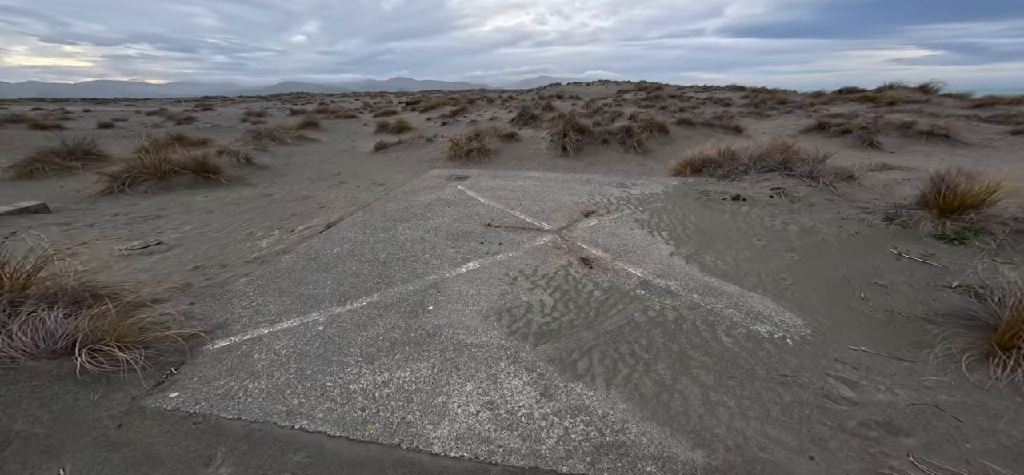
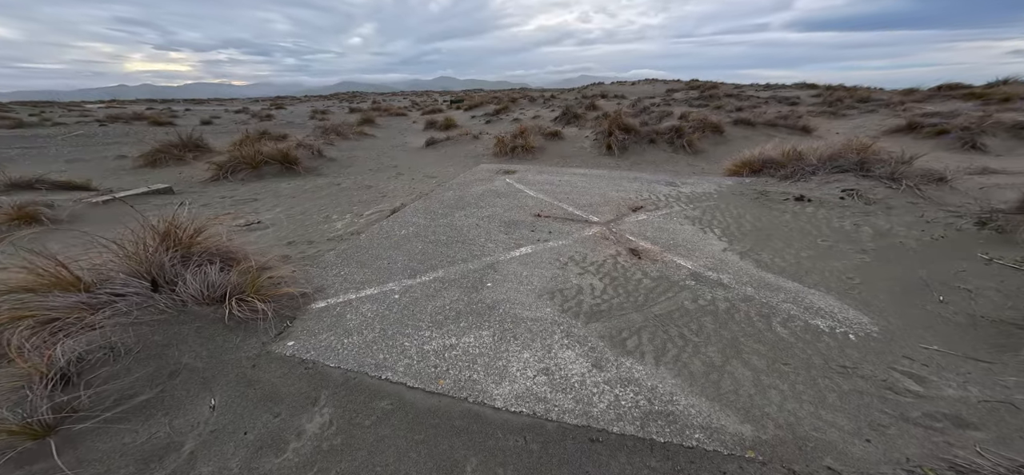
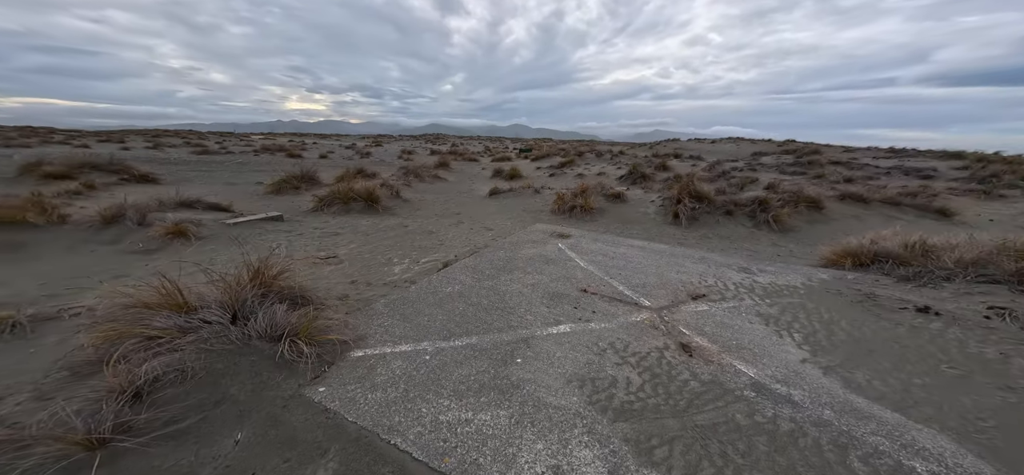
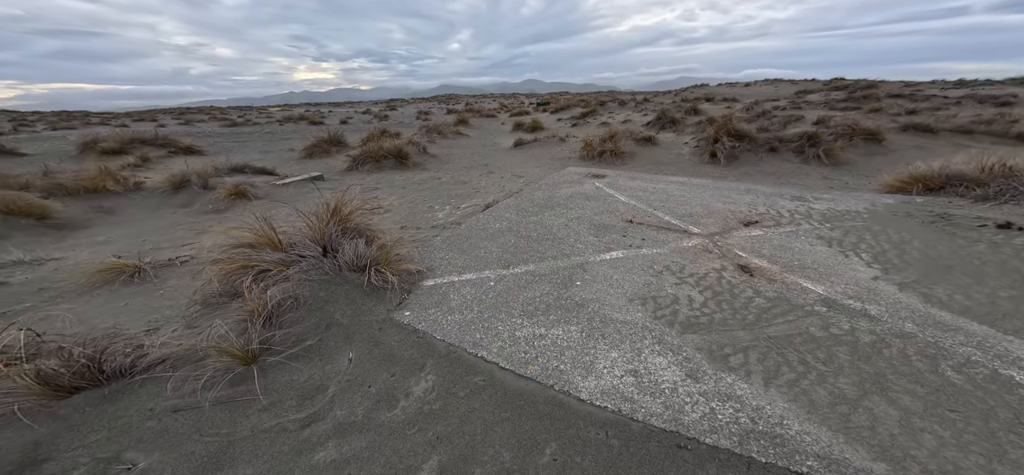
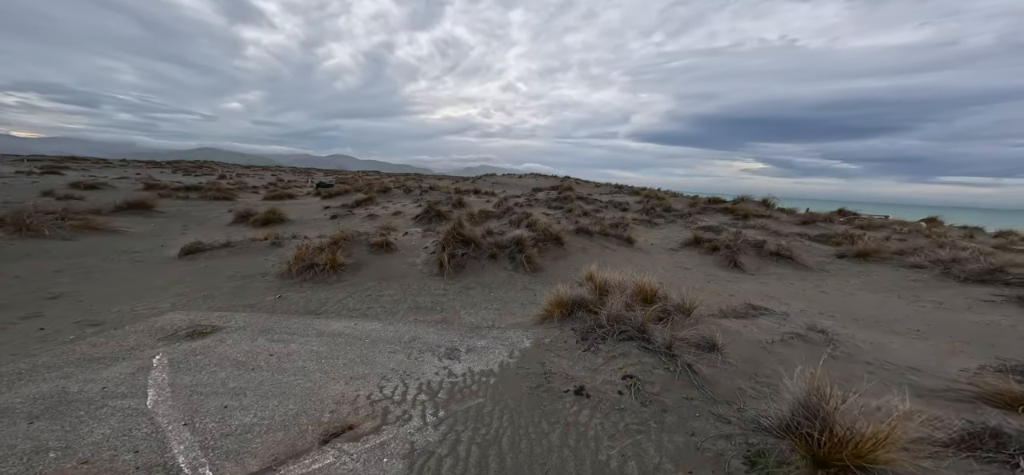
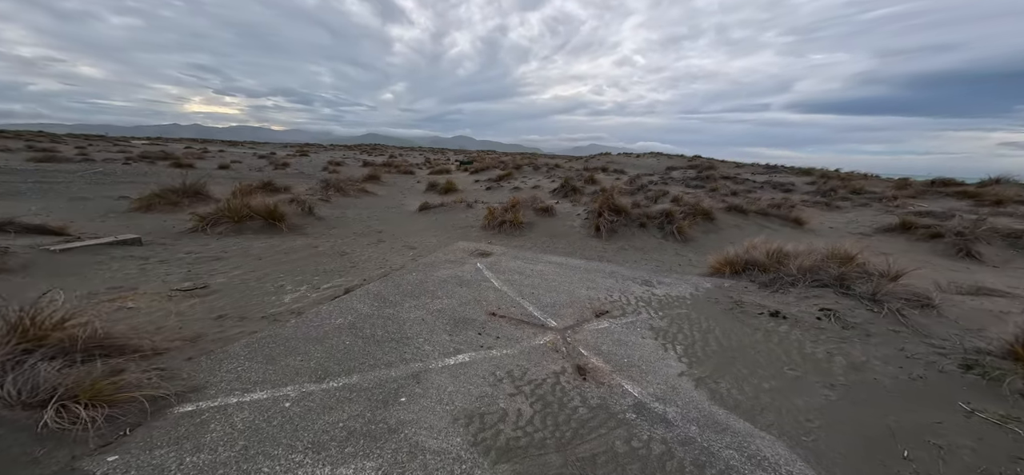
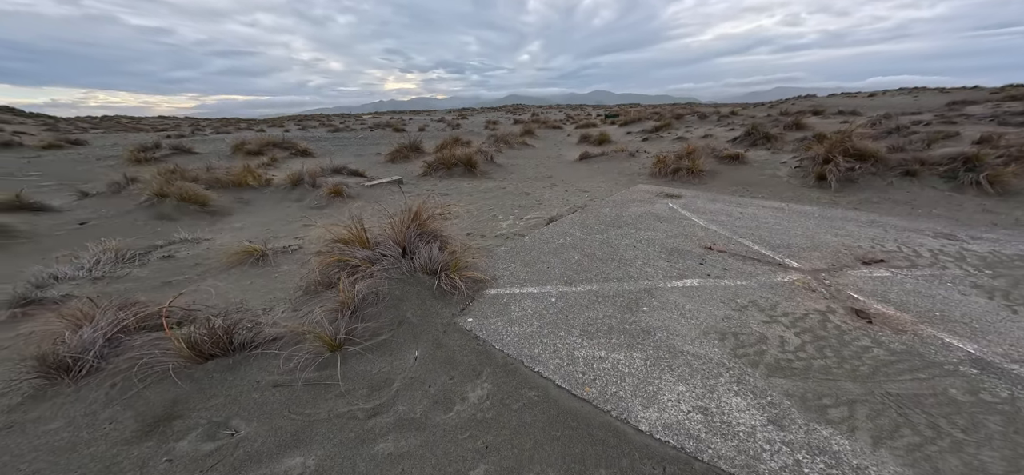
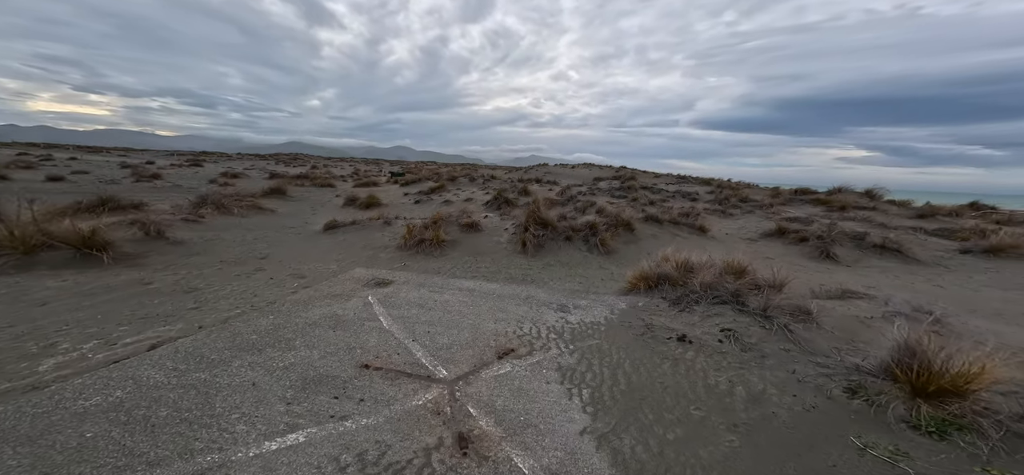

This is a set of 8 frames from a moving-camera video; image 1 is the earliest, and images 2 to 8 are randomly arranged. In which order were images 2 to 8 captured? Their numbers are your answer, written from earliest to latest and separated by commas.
2, 4, 7, 3, 6, 8, 5
